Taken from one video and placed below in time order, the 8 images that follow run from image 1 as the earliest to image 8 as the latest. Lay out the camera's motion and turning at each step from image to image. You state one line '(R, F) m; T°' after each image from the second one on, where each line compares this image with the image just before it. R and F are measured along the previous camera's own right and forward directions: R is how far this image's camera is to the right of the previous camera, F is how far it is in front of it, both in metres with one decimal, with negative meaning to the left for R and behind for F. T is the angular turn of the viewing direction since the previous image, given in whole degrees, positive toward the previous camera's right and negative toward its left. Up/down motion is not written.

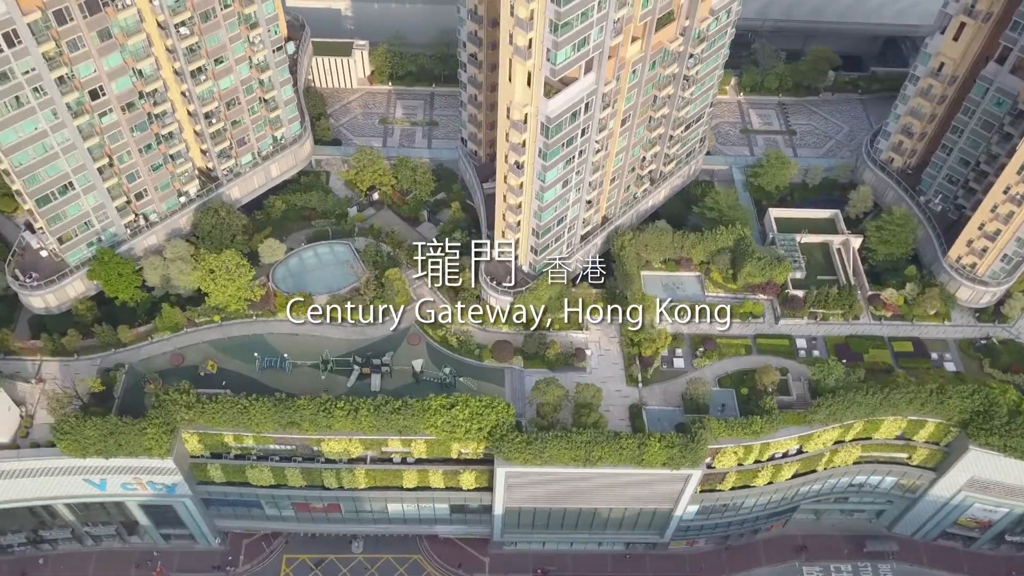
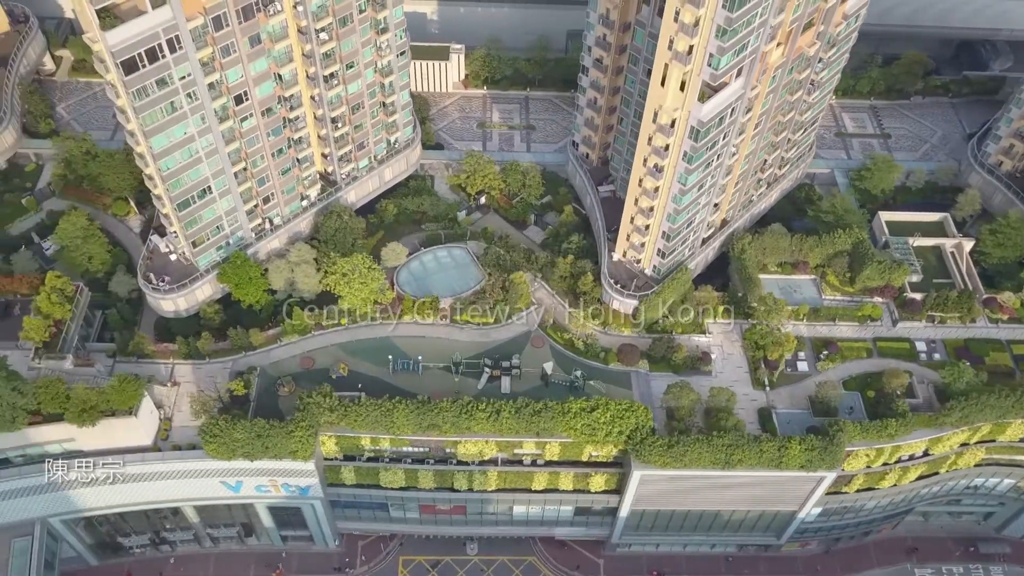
(-11.7, -0.5) m; 0°
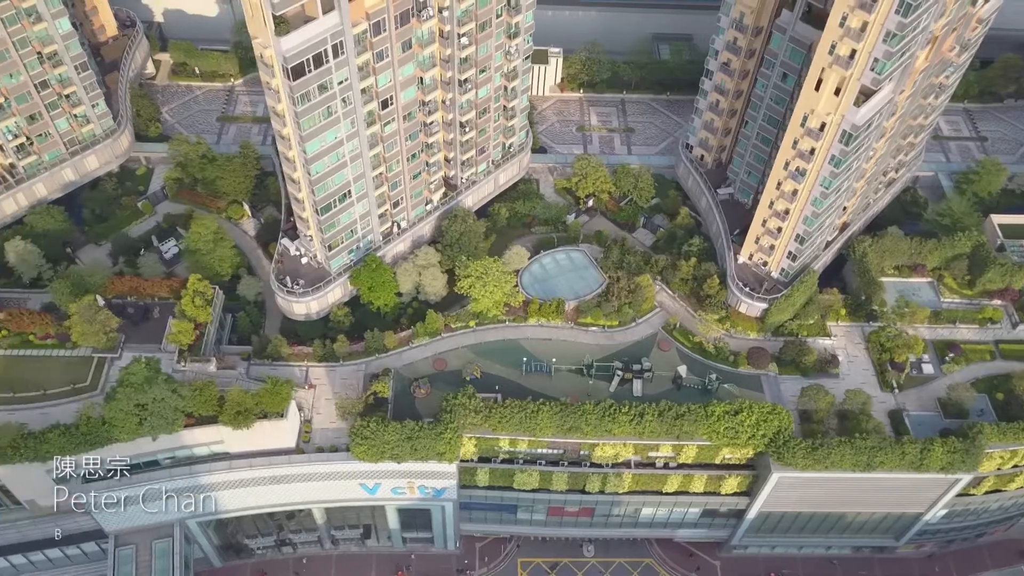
(-12.1, -0.5) m; 0°
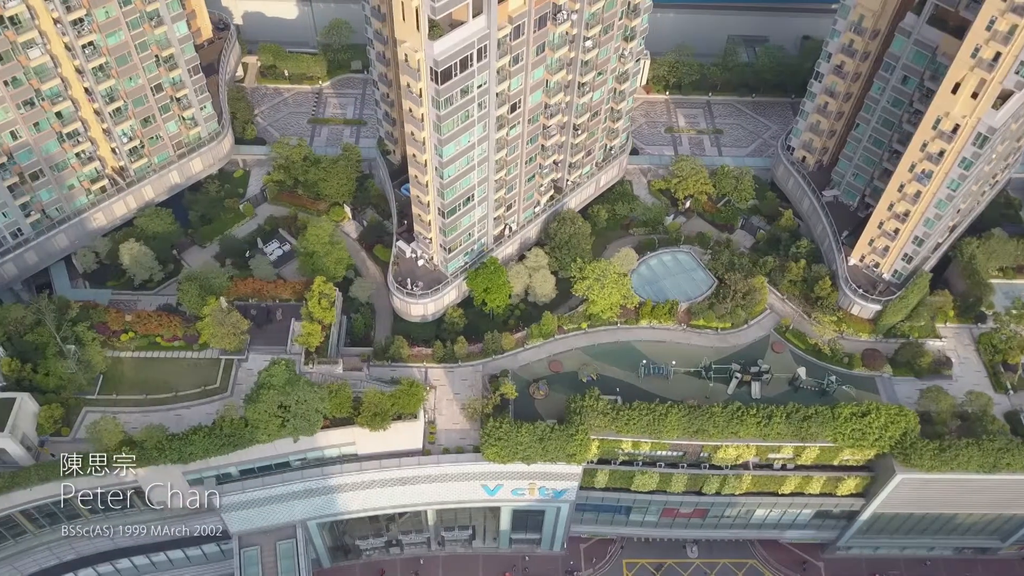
(-10.8, -0.4) m; 0°
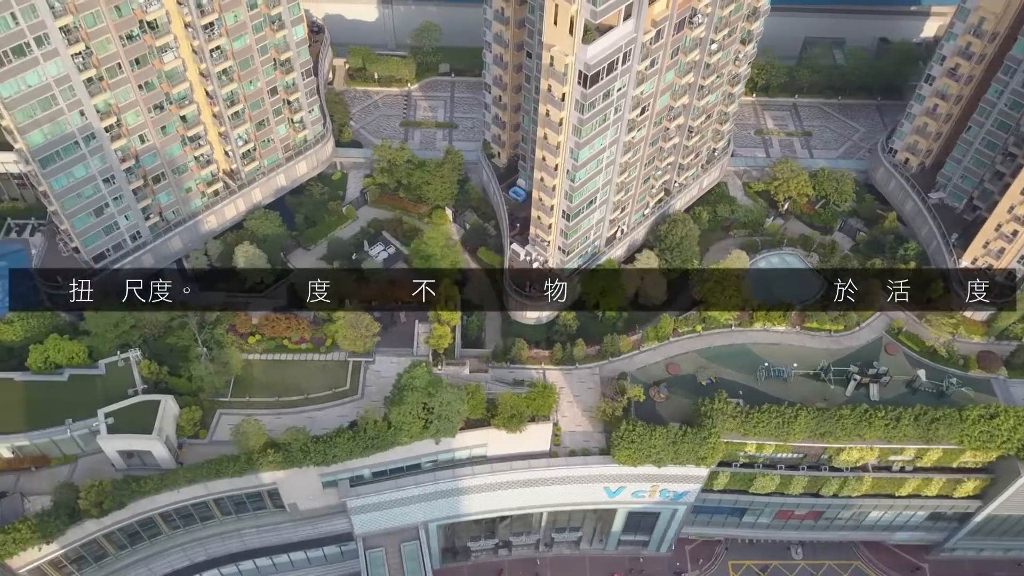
(-10.8, -0.4) m; 0°
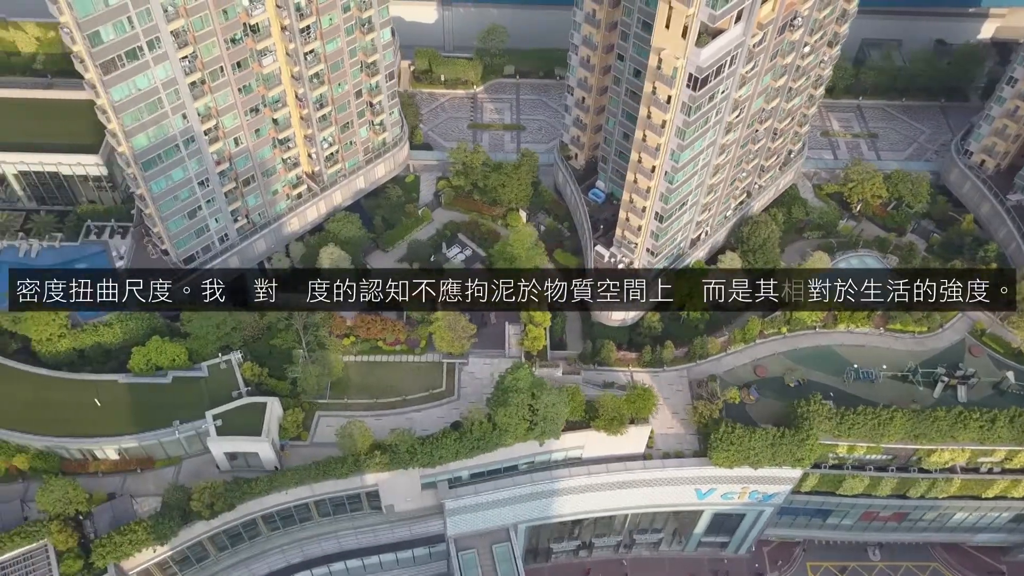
(-8.1, -0.3) m; 0°
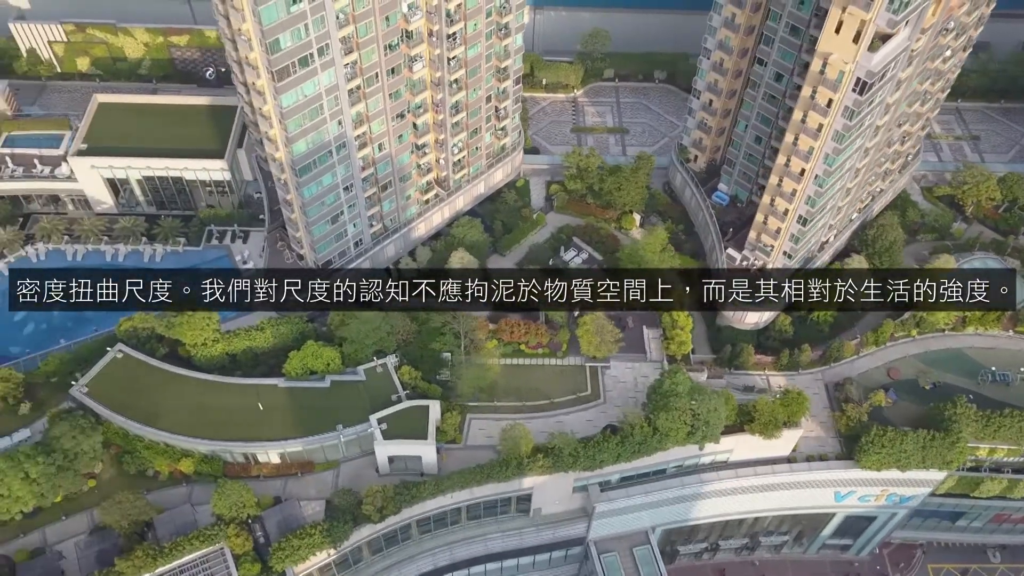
(-12.4, -0.5) m; 0°
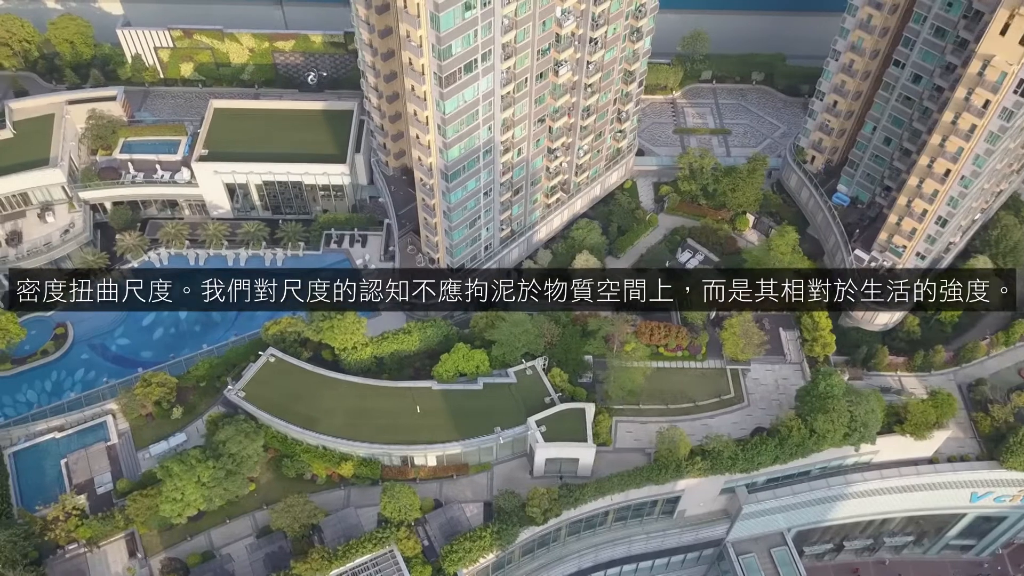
(-11.8, -0.5) m; -1°
